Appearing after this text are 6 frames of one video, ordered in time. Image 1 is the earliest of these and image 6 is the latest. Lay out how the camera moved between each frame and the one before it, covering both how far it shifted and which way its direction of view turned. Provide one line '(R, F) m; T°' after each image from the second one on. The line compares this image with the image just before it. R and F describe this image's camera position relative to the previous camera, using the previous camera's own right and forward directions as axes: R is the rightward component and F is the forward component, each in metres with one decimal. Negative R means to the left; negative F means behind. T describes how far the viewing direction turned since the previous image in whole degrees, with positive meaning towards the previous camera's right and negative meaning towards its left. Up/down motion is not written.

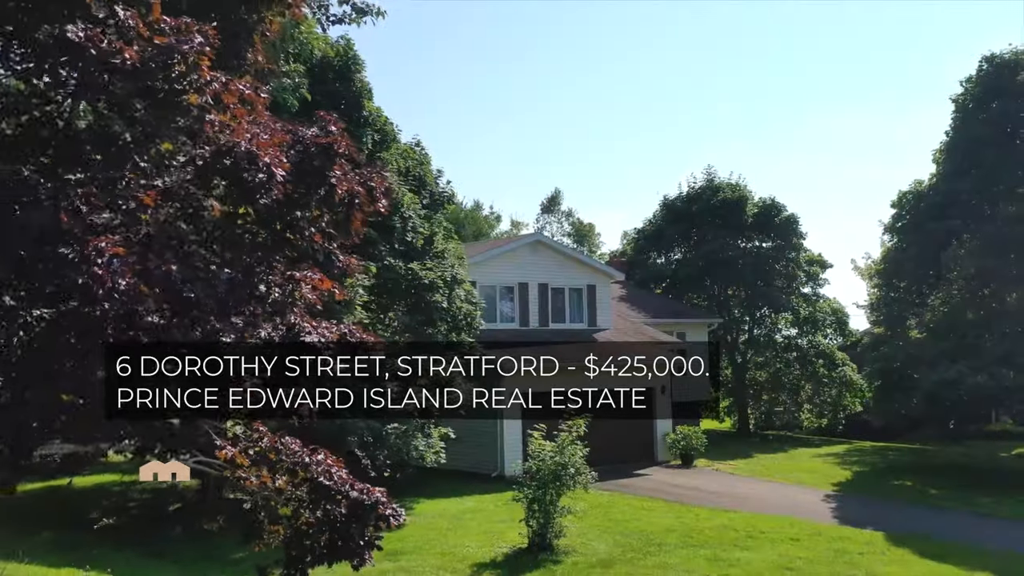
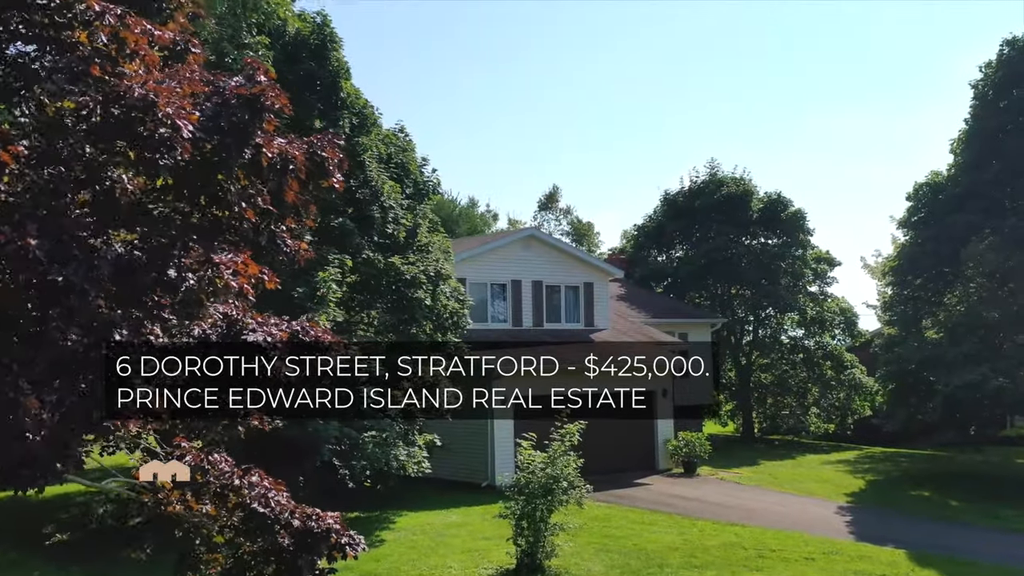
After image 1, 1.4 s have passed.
(+0.2, +1.2) m; 0°
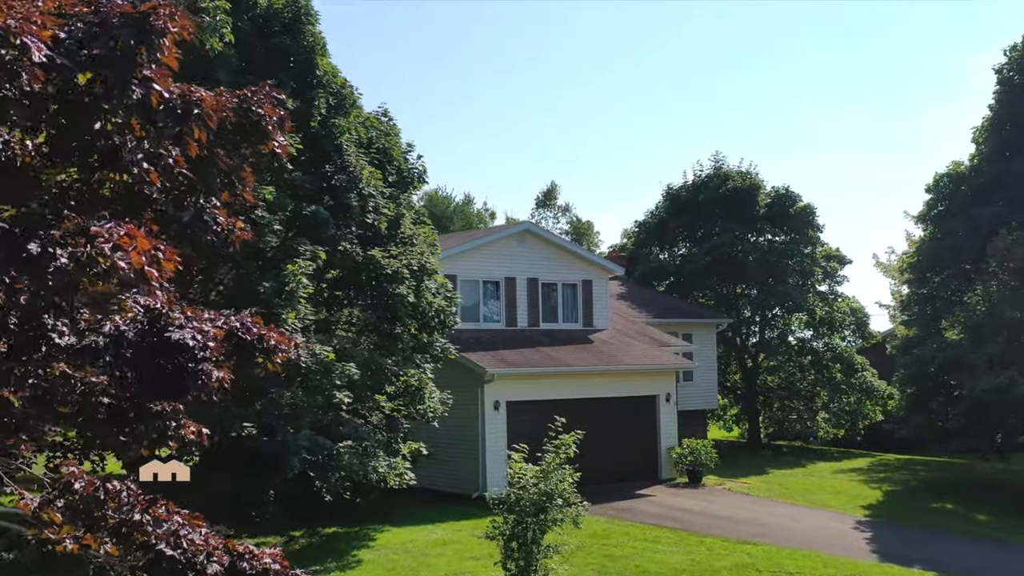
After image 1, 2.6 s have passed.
(+0.1, +1.3) m; 0°
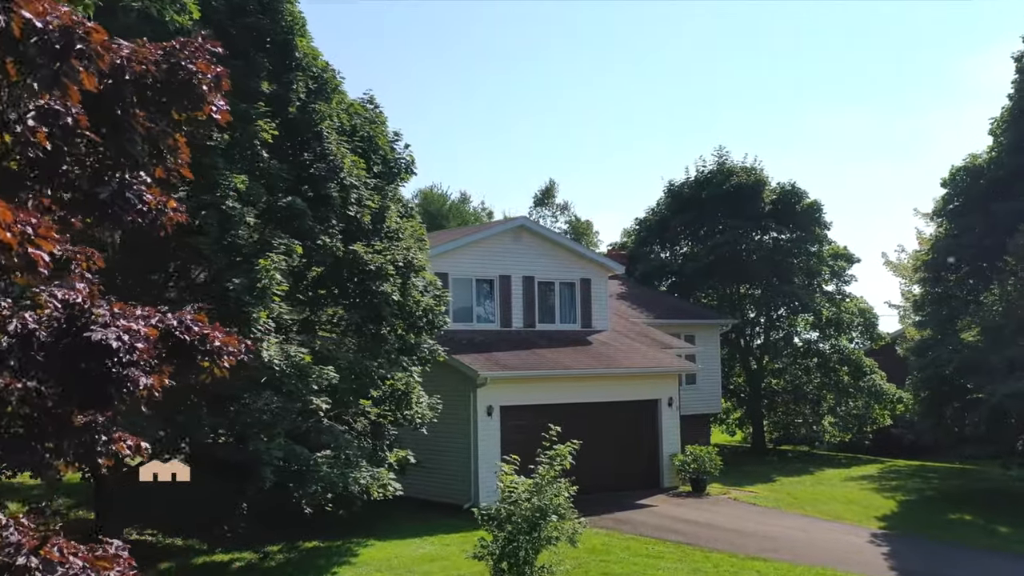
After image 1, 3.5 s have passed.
(+0.1, +0.9) m; 0°
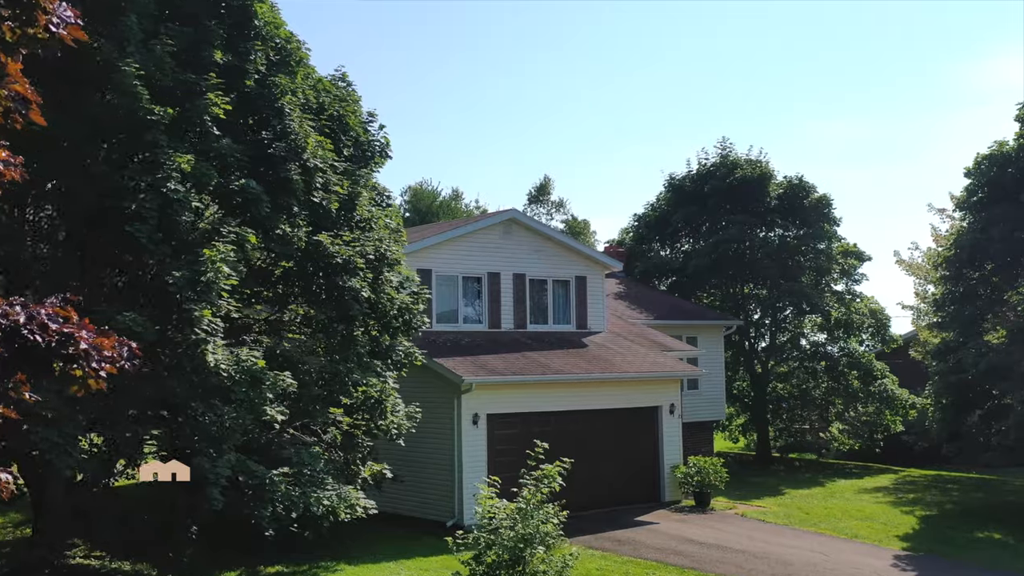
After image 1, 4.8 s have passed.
(+0.2, +1.4) m; 0°
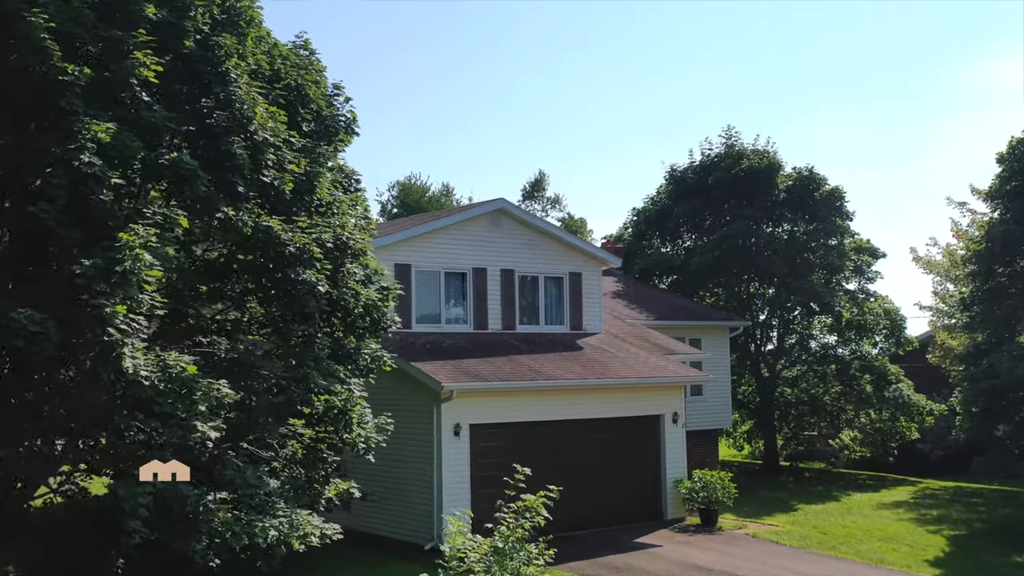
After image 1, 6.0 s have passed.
(+0.2, +1.6) m; 0°
